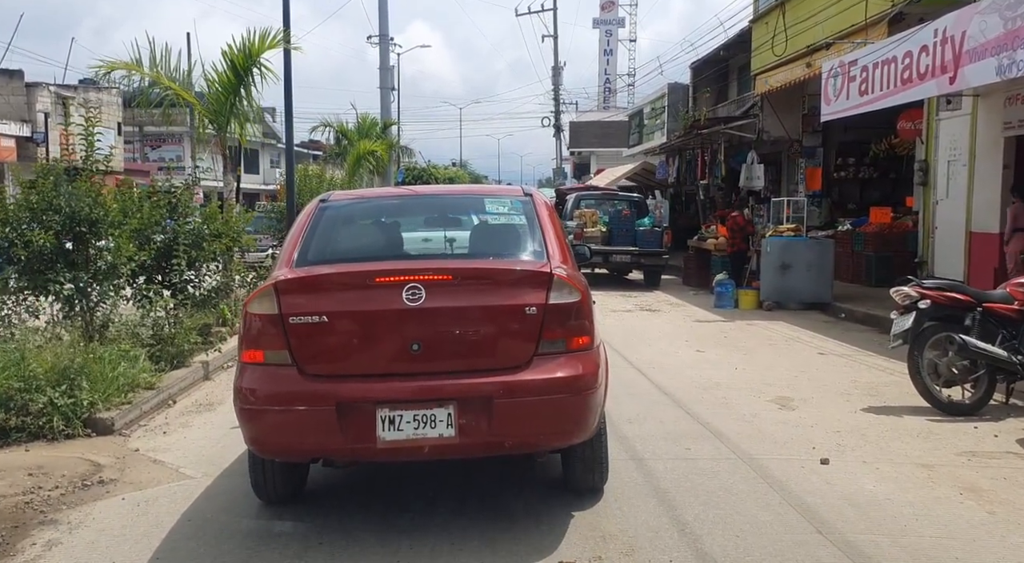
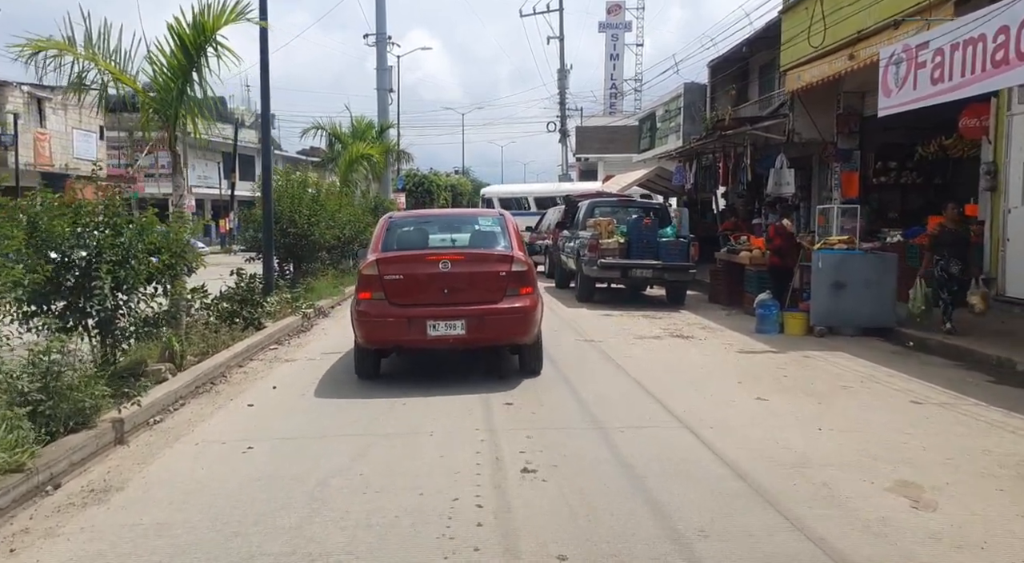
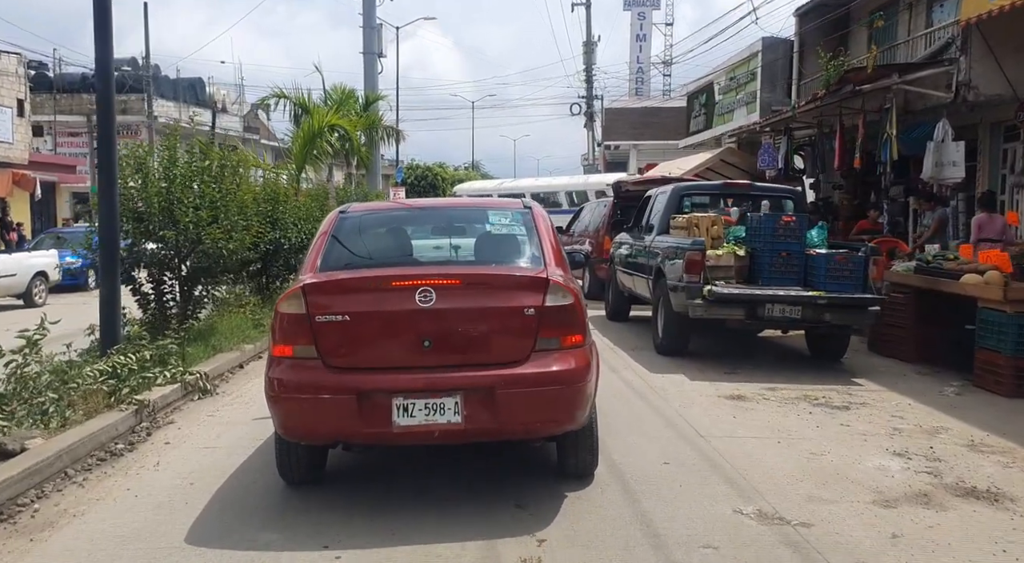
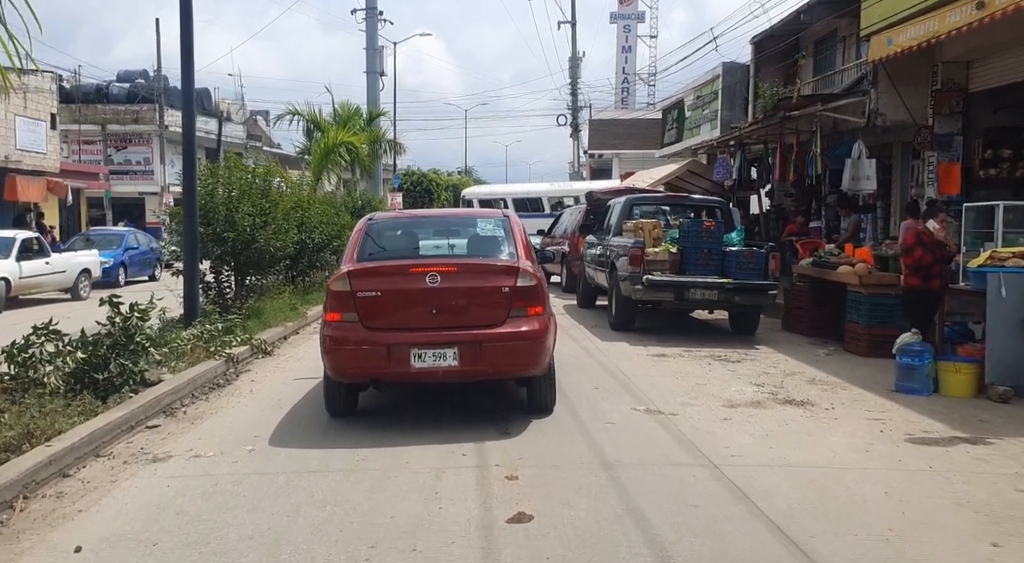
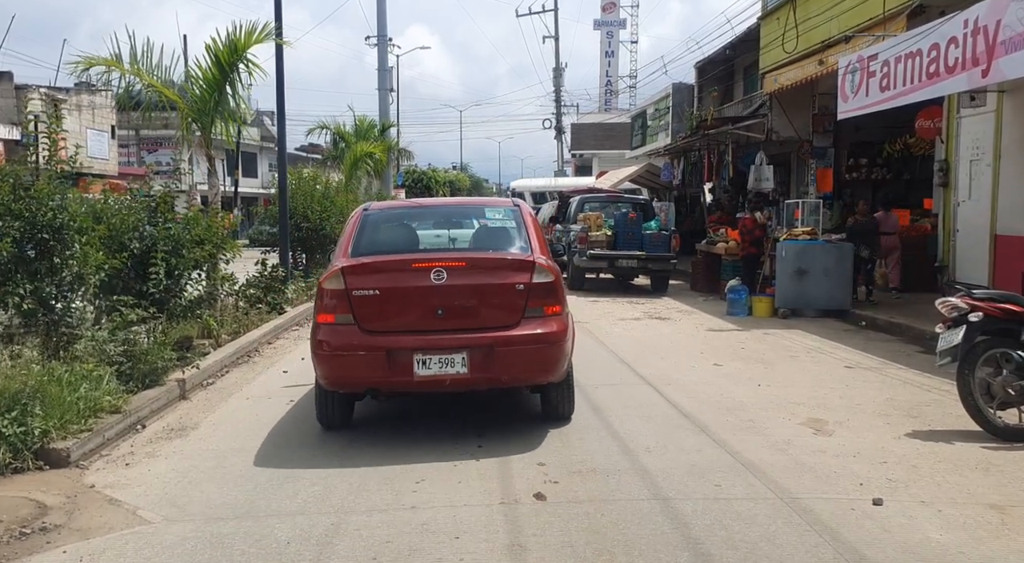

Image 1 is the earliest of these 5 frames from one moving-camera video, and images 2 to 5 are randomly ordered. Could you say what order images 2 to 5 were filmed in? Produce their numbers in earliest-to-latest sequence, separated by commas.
5, 2, 4, 3
